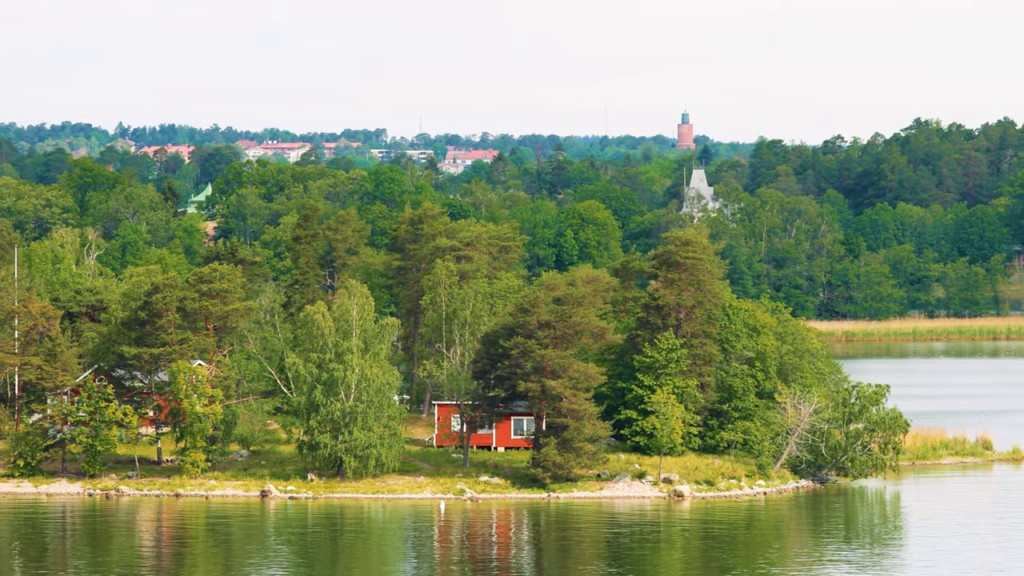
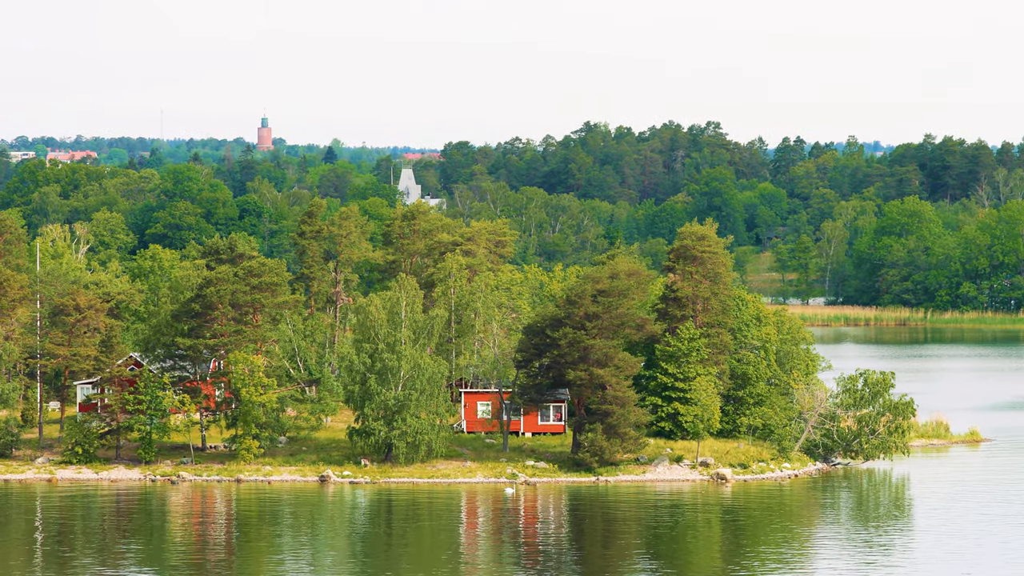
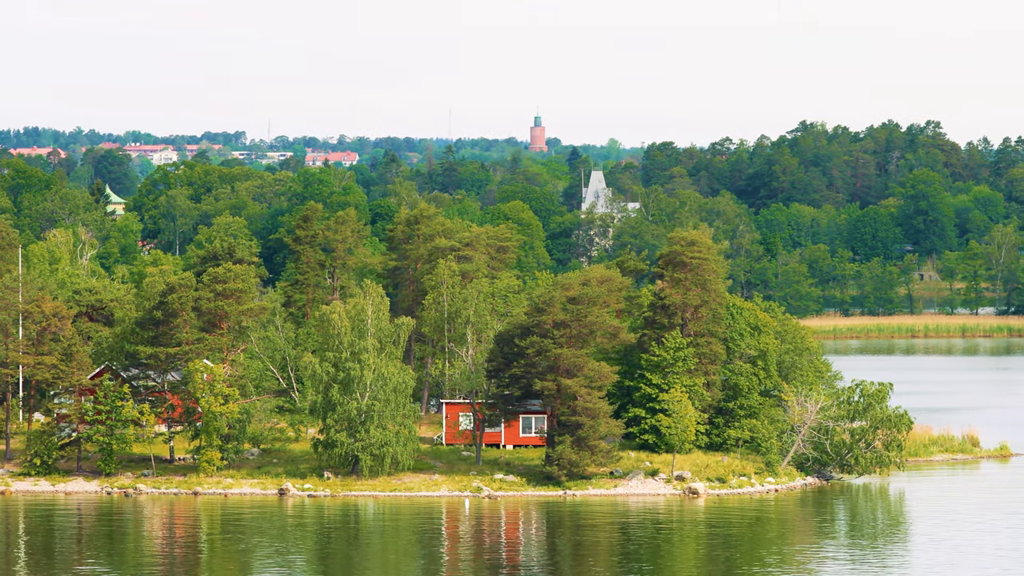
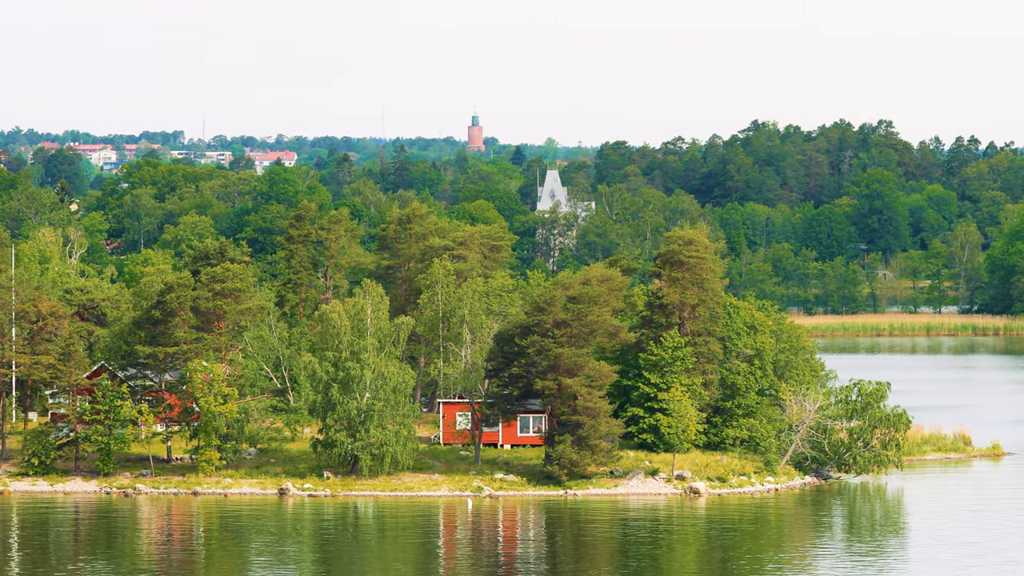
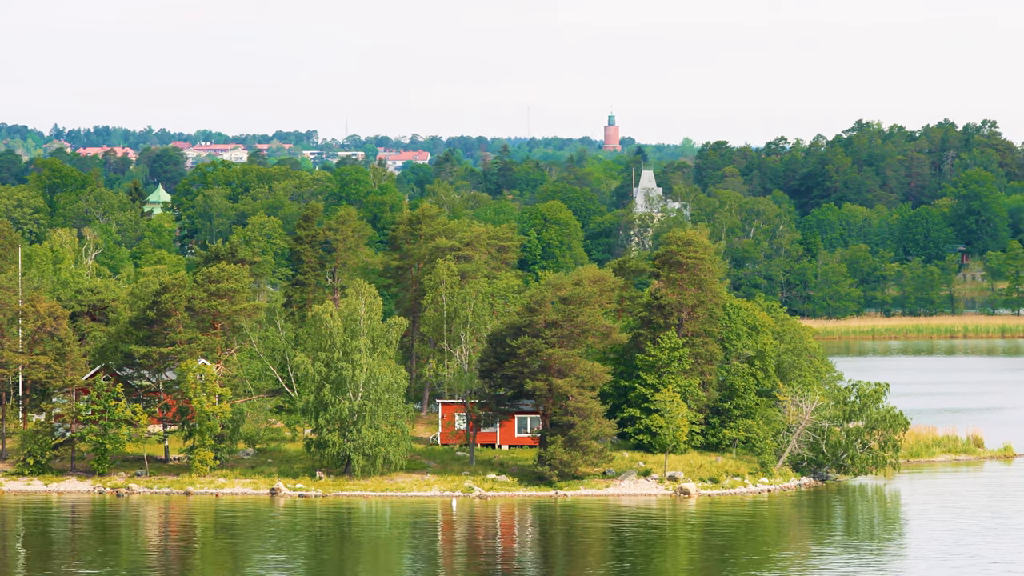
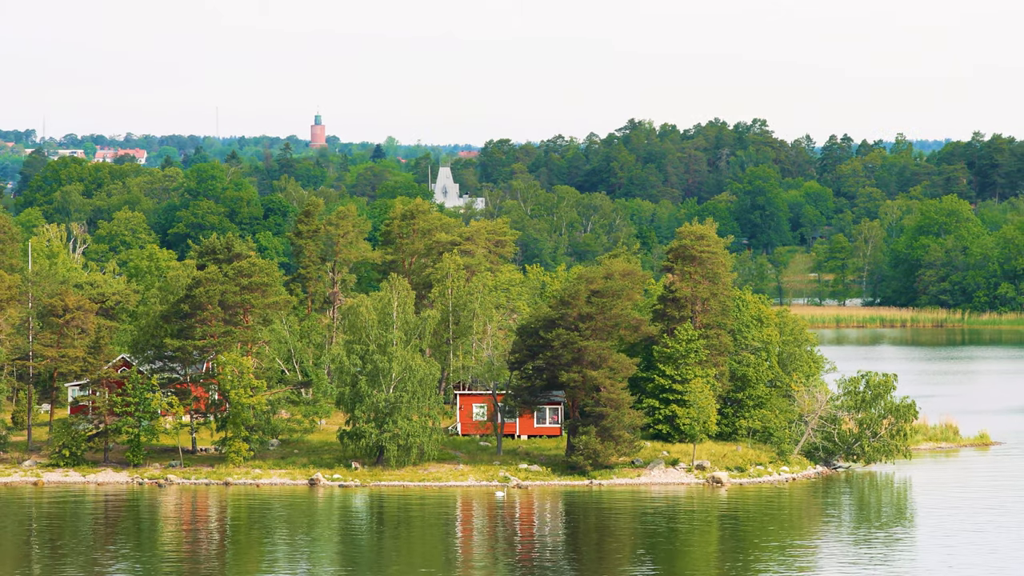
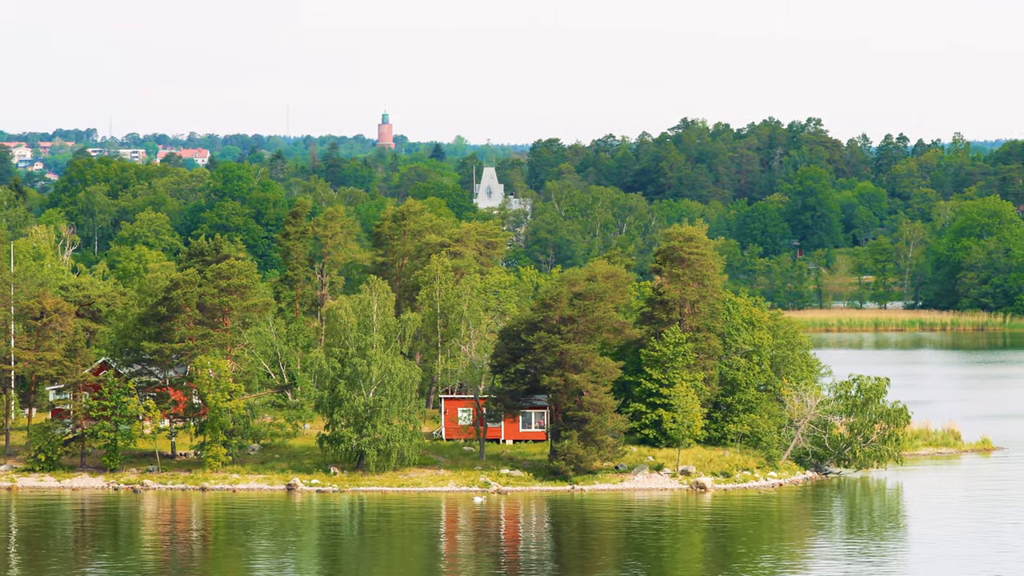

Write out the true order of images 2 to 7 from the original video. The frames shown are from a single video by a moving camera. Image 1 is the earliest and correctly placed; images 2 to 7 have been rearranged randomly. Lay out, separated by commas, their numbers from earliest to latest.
5, 3, 4, 7, 6, 2
